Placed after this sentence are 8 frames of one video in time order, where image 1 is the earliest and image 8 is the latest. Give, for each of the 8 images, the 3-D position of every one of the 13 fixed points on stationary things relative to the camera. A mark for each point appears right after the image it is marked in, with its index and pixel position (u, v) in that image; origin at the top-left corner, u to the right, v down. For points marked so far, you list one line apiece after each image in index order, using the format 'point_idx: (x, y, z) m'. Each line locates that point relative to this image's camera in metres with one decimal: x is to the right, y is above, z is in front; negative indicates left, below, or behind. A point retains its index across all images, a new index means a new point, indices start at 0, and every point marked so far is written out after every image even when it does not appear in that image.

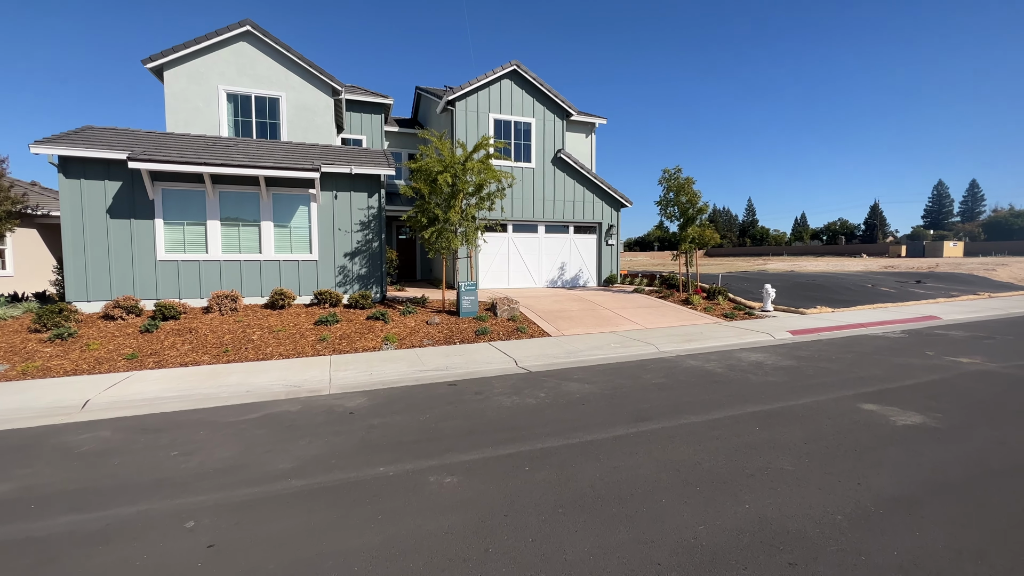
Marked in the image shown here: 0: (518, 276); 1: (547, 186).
0: (+0.2, +0.5, +17.8) m
1: (+1.4, +4.0, +17.8) m
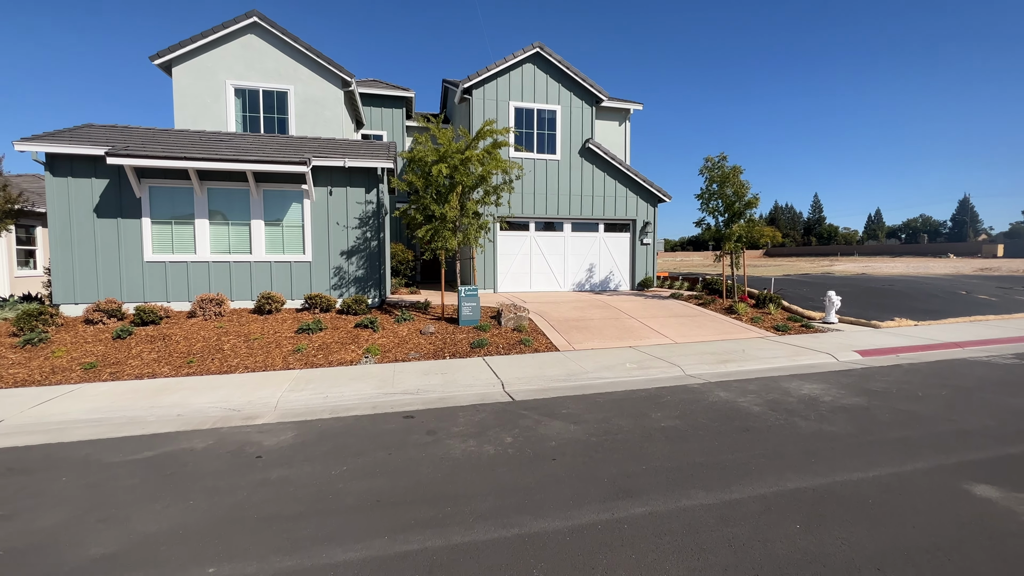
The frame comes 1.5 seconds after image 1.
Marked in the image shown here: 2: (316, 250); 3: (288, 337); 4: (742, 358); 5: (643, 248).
0: (+1.0, +0.3, +16.3) m
1: (+2.2, +3.9, +16.2) m
2: (-4.9, +0.9, +11.1) m
3: (-4.6, -1.0, +9.2) m
4: (+4.2, -1.3, +8.3) m
5: (+5.0, +1.5, +17.0) m
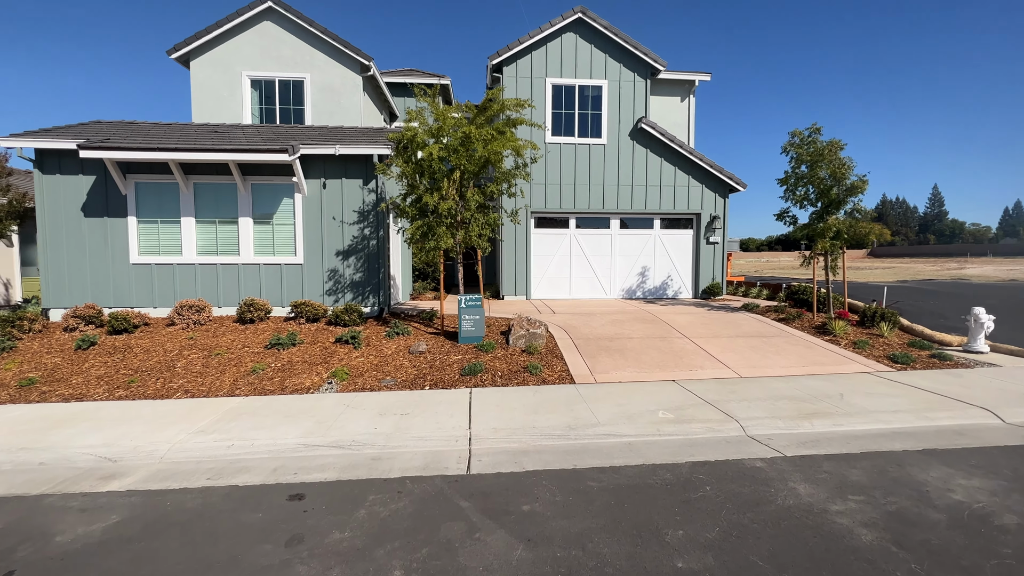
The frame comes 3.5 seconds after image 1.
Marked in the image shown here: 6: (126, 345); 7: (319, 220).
0: (+2.2, +0.1, +14.0) m
1: (+3.4, +3.7, +13.7) m
2: (-4.4, +0.8, +9.8) m
3: (-4.5, -1.1, +7.9) m
4: (+4.0, -1.5, +5.6) m
5: (+6.2, +1.3, +14.1) m
6: (-7.0, -1.0, +8.2) m
7: (-4.2, +1.5, +9.8) m
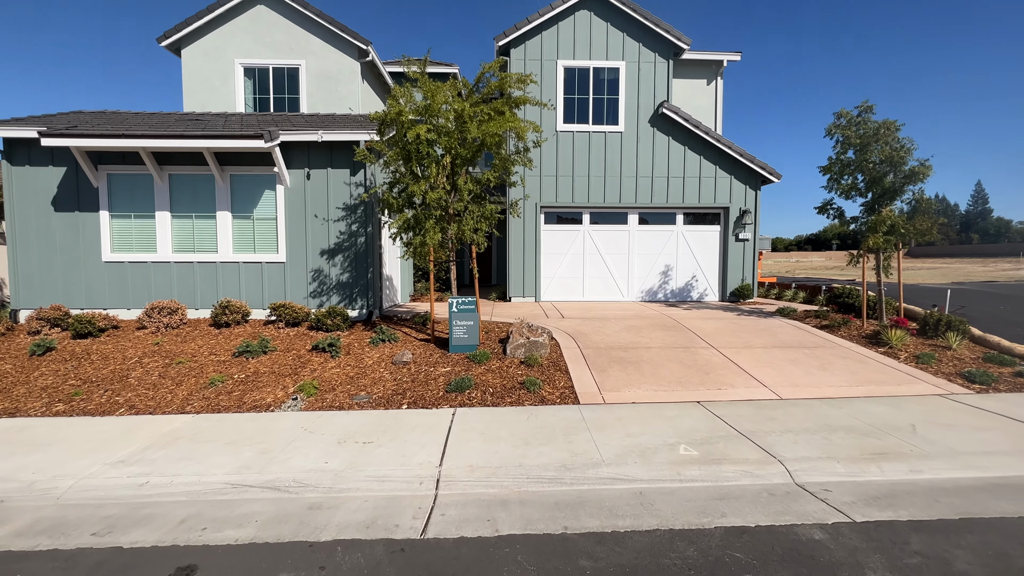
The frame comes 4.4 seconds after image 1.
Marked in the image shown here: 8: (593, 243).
0: (+2.4, +0.1, +12.8) m
1: (+3.6, +3.6, +12.5) m
2: (-4.4, +0.8, +9.0) m
3: (-4.6, -1.2, +7.0) m
4: (+3.9, -1.6, +4.4) m
5: (+6.4, +1.2, +12.8) m
6: (-7.0, -1.0, +7.4) m
7: (-4.2, +1.5, +9.0) m
8: (+2.3, +1.3, +12.8) m
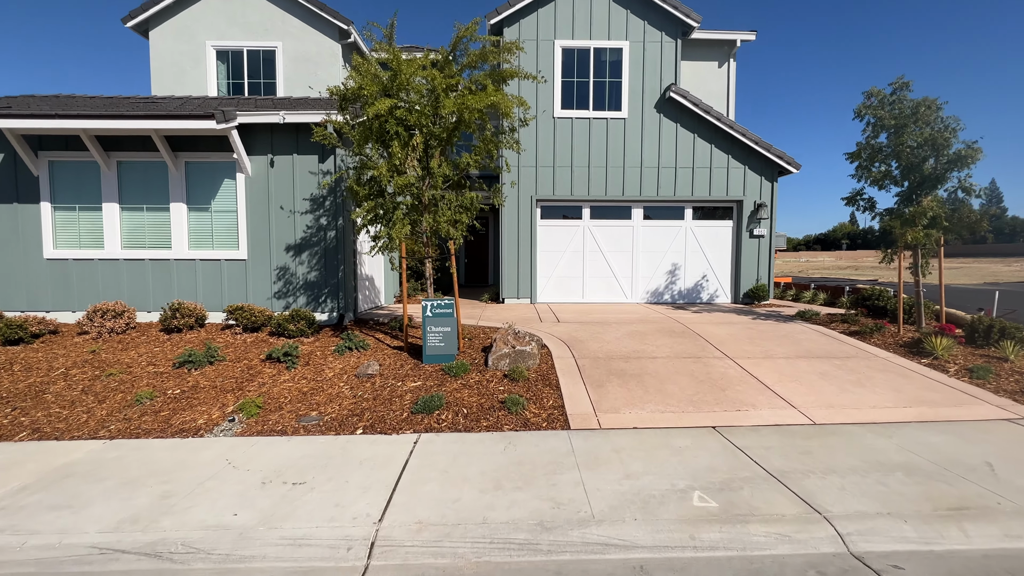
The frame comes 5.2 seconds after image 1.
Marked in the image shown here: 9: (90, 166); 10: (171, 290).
0: (+2.3, +0.1, +11.8) m
1: (+3.4, +3.6, +11.5) m
2: (-4.6, +0.8, +8.0) m
3: (-4.8, -1.2, +6.1) m
4: (+3.6, -1.6, +3.3) m
5: (+6.2, +1.2, +11.7) m
6: (-7.3, -1.0, +6.5) m
7: (-4.4, +1.5, +8.0) m
8: (+2.1, +1.2, +11.7) m
9: (-7.4, +2.2, +7.9) m
10: (-6.1, 0.0, +8.1) m
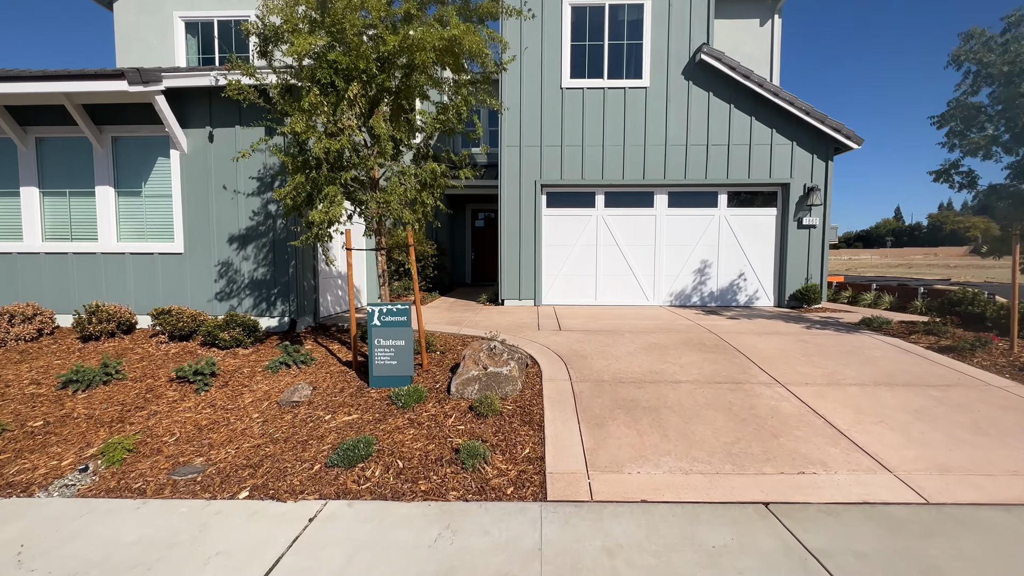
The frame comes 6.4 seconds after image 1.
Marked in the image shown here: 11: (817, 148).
0: (+2.3, +0.1, +10.1) m
1: (+3.4, +3.6, +9.7) m
2: (-4.8, +0.8, +6.7) m
3: (-5.1, -1.2, +4.8) m
4: (+3.1, -1.6, +1.6) m
5: (+6.3, +1.2, +9.7) m
6: (-7.5, -1.0, +5.4) m
7: (-4.6, +1.5, +6.7) m
8: (+2.1, +1.2, +10.0) m
9: (-7.6, +2.2, +6.8) m
10: (-6.3, 0.0, +6.8) m
11: (+6.5, +3.0, +9.6) m
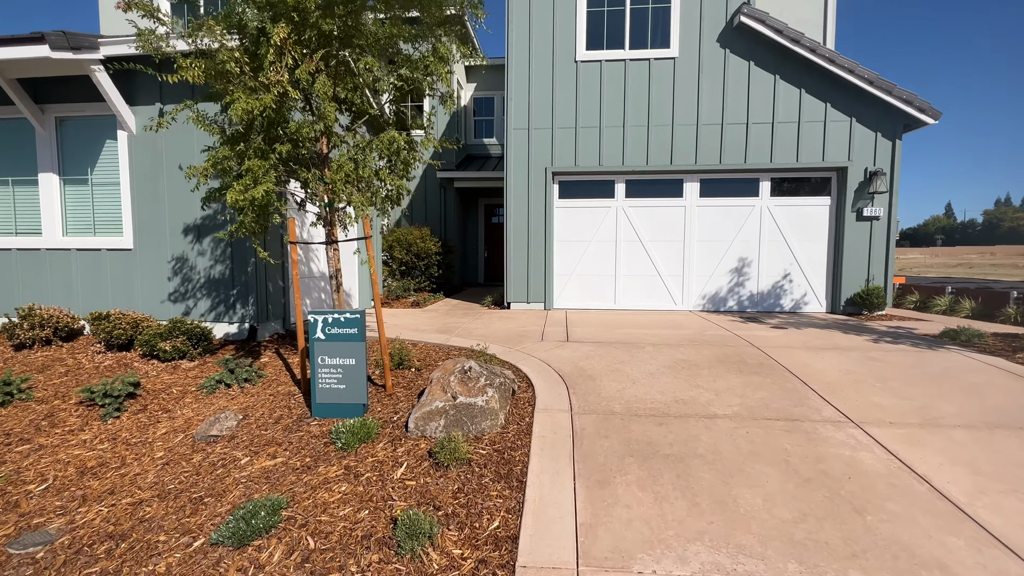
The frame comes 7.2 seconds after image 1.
0: (+2.4, 0.0, +8.8) m
1: (+3.6, +3.6, +8.3) m
2: (-4.8, +0.8, +5.9) m
3: (-5.3, -1.2, +4.0) m
4: (+2.8, -1.7, +0.3) m
5: (+6.4, +1.1, +8.2) m
6: (-7.7, -1.0, +4.7) m
7: (-4.6, +1.5, +5.8) m
8: (+2.3, +1.2, +8.8) m
9: (-7.6, +2.2, +6.1) m
10: (-6.3, 0.0, +6.1) m
11: (+6.6, +2.9, +8.1) m
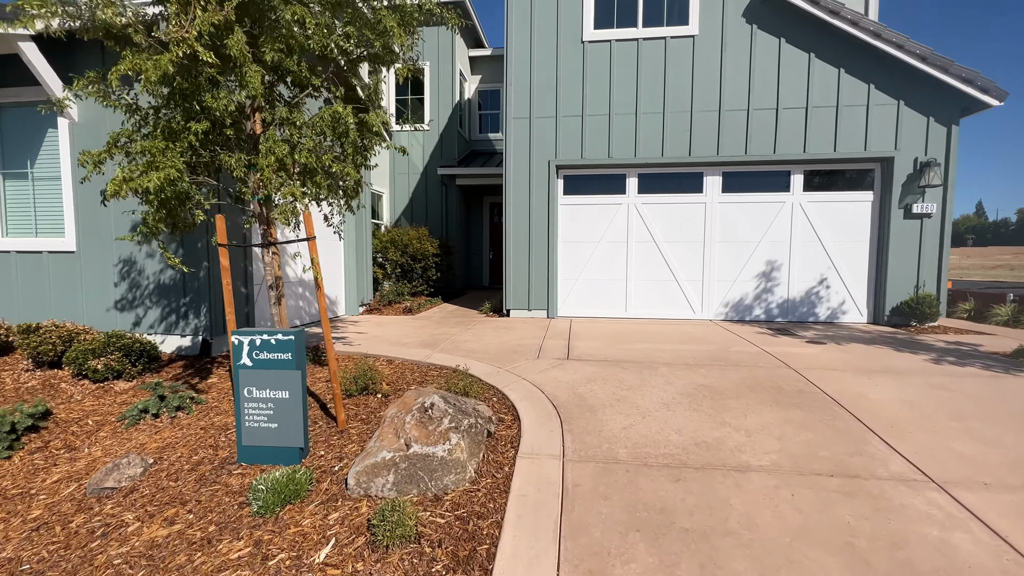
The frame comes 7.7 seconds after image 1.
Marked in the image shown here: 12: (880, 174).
0: (+2.4, -0.1, +7.9) m
1: (+3.5, +3.5, +7.4) m
2: (-4.9, +0.7, +5.2) m
3: (-5.4, -1.3, +3.3) m
4: (+2.5, -1.8, -0.6) m
5: (+6.4, +1.0, +7.2) m
6: (-7.8, -1.1, +4.1) m
7: (-4.7, +1.4, +5.2) m
8: (+2.3, +1.1, +7.9) m
9: (-7.7, +2.1, +5.5) m
10: (-6.4, -0.1, +5.5) m
11: (+6.6, +2.8, +7.0) m
12: (+6.0, +1.9, +7.3) m
